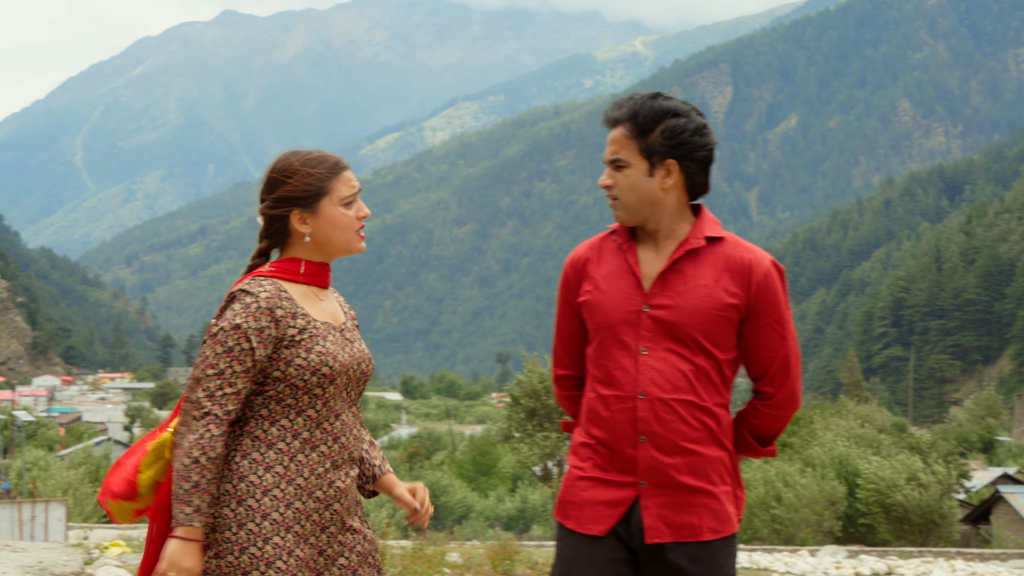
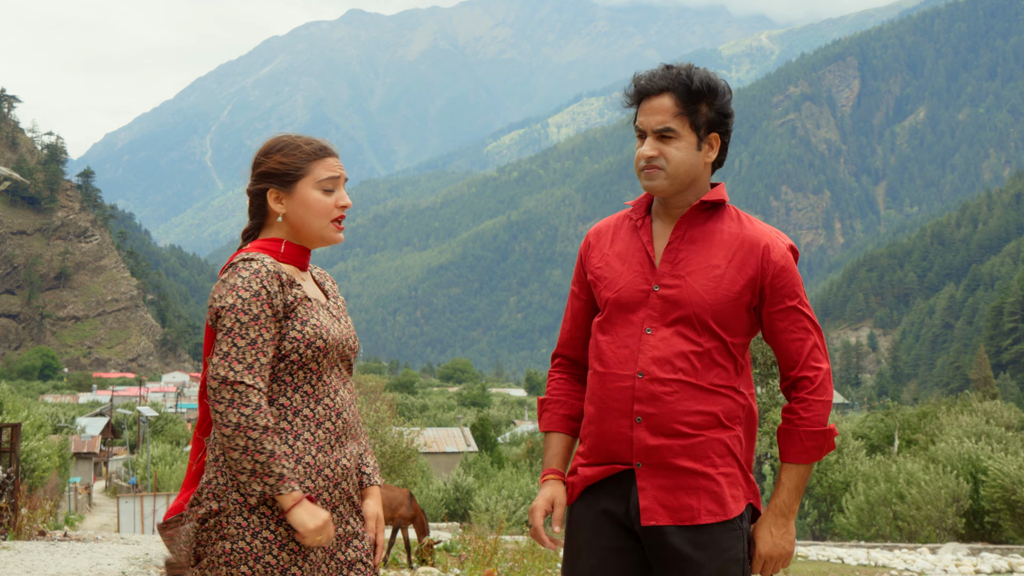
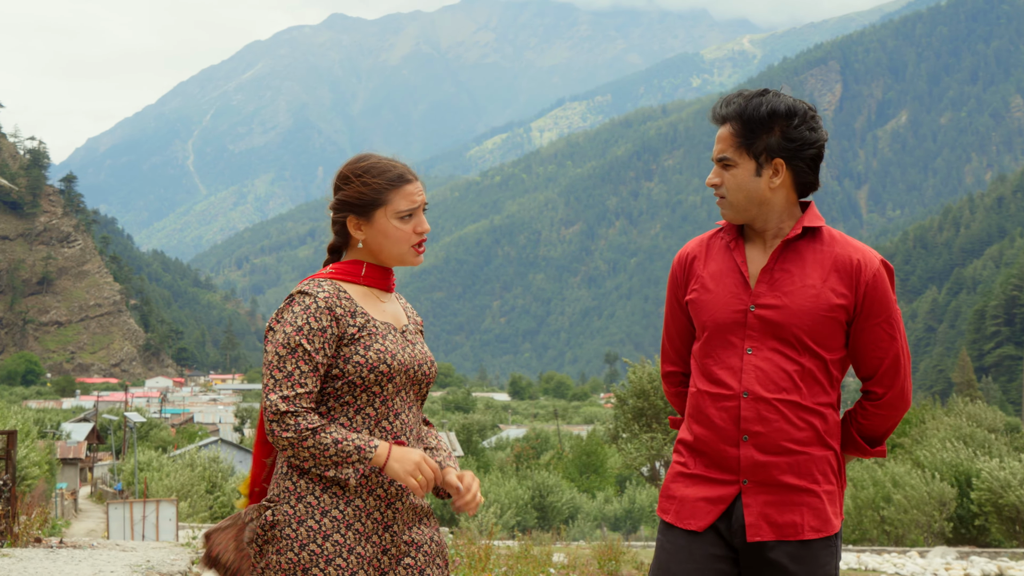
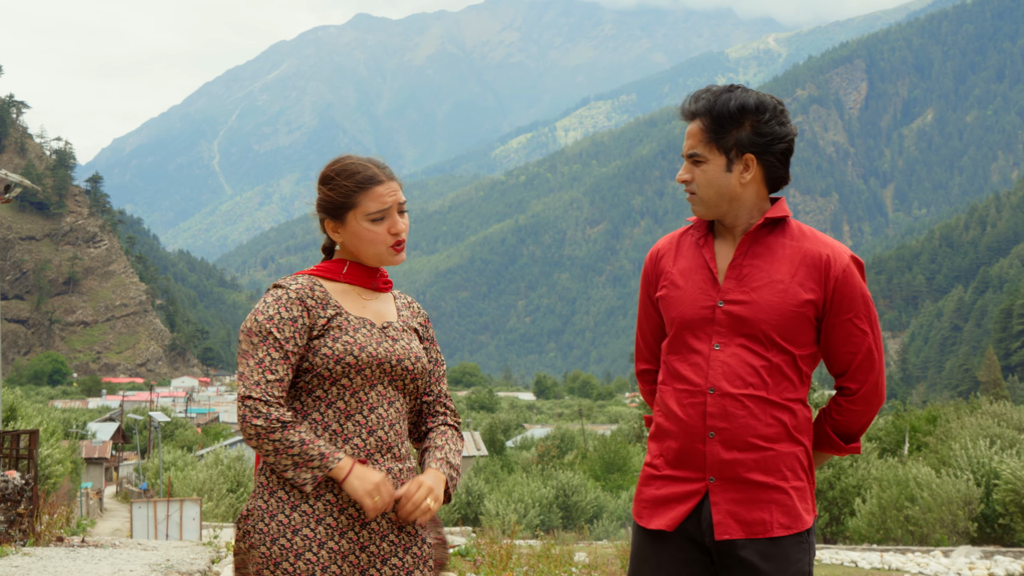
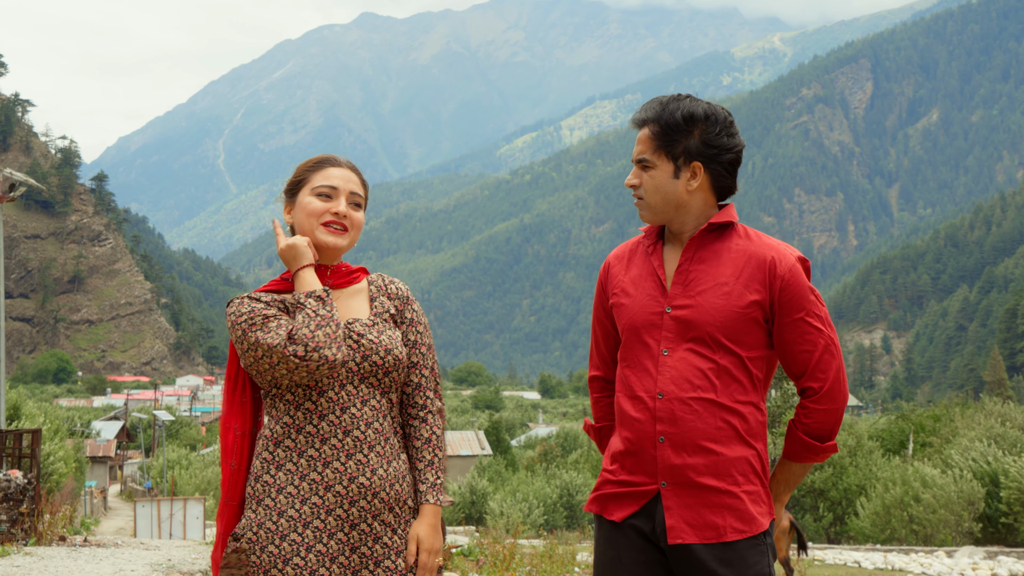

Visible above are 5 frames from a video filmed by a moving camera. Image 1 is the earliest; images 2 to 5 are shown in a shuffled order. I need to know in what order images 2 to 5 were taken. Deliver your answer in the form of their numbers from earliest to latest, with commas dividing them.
3, 4, 5, 2
